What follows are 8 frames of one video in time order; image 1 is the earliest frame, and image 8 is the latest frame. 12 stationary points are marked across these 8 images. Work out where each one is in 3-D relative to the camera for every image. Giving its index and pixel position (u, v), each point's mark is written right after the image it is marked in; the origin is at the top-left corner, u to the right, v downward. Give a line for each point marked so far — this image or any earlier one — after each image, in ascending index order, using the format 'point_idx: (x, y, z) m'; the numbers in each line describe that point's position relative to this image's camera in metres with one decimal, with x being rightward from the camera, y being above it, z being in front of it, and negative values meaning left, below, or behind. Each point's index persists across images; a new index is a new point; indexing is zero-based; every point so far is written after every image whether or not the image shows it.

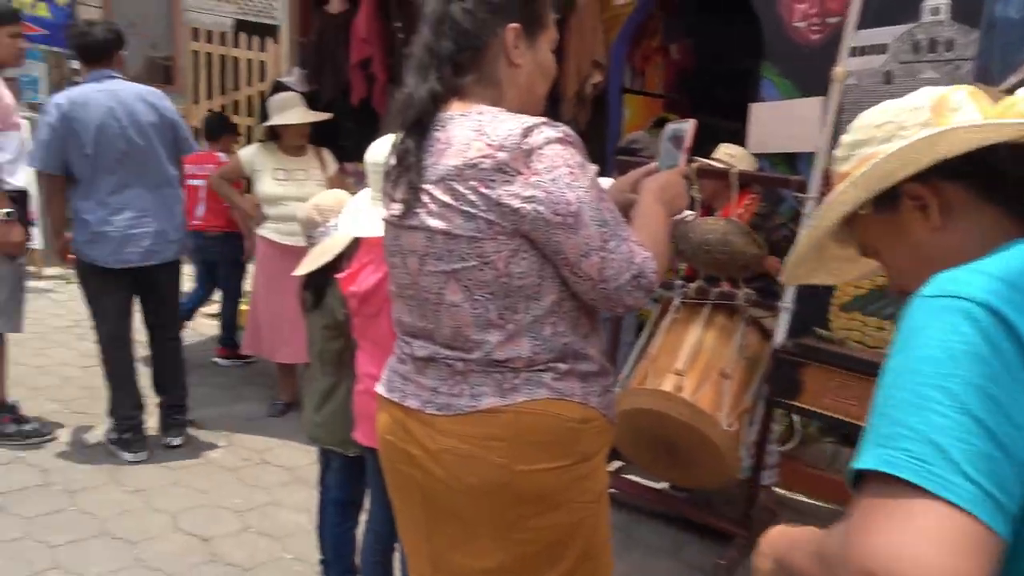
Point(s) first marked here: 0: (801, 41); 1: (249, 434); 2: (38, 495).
0: (+1.5, +1.3, +4.0) m
1: (-1.4, -0.8, +4.1) m
2: (-2.0, -0.9, +3.2) m
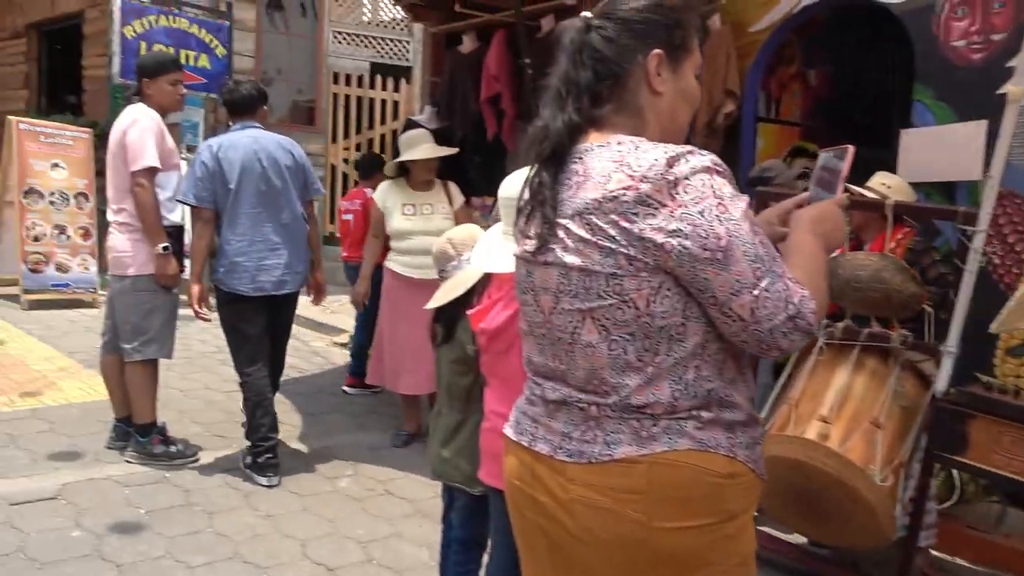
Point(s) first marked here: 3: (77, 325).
0: (+2.2, +1.1, +3.6) m
1: (-0.8, -1.0, +4.1) m
2: (-1.5, -1.0, +3.3) m
3: (-3.8, -0.3, +6.6) m
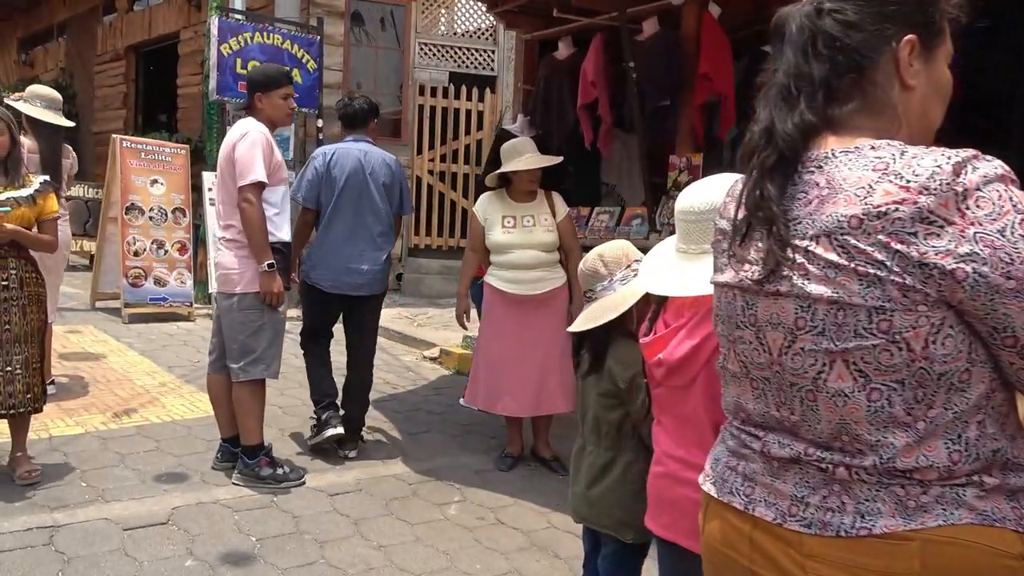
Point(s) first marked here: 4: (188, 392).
0: (+2.7, +1.0, +3.2) m
1: (-0.2, -1.0, +3.9) m
2: (-0.9, -1.1, +3.2) m
3: (-3.0, -0.4, +6.6) m
4: (-2.2, -0.7, +5.0) m
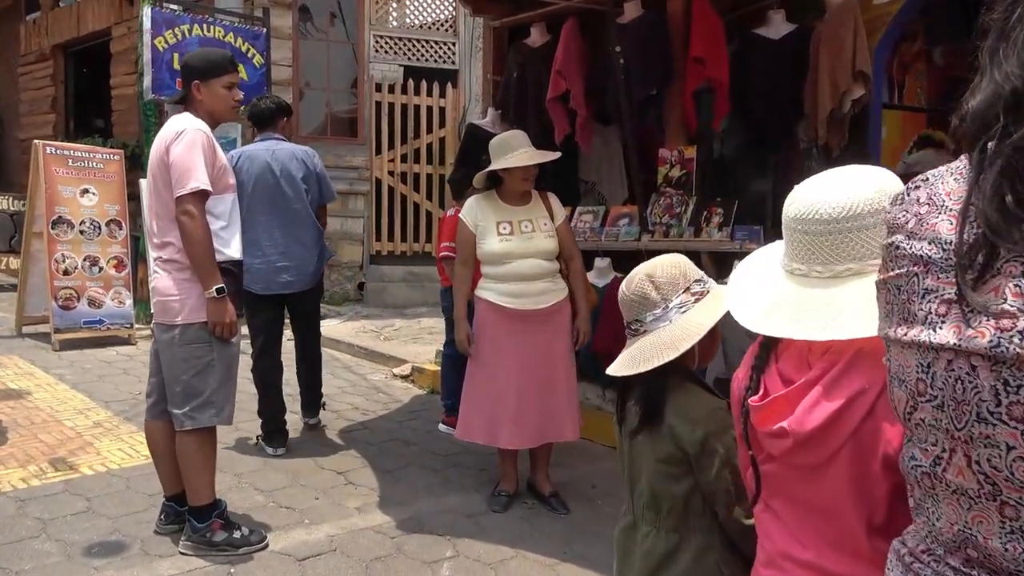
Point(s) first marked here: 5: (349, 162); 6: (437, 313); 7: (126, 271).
0: (+2.7, +1.0, +2.8) m
1: (-0.2, -1.1, +3.4) m
2: (-0.9, -1.2, +2.6) m
3: (-3.1, -0.6, +5.9) m
4: (-2.2, -0.8, +4.4) m
5: (-1.9, +1.5, +8.8) m
6: (-0.9, -0.3, +8.6) m
7: (-3.4, +0.2, +6.7) m
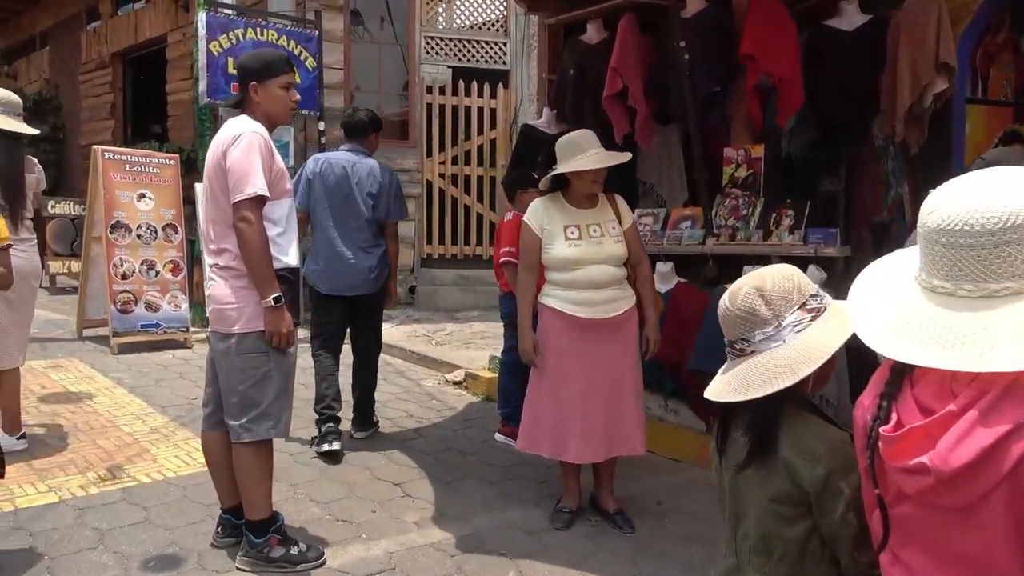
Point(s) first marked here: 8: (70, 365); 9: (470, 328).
0: (+2.9, +1.0, +2.5) m
1: (+0.1, -1.2, +3.2) m
2: (-0.7, -1.2, +2.5) m
3: (-2.7, -0.7, +5.9) m
4: (-1.9, -0.9, +4.4) m
5: (-1.3, +1.4, +8.7) m
6: (-0.3, -0.3, +8.5) m
7: (-3.0, +0.1, +6.7) m
8: (-3.5, -0.6, +5.9) m
9: (-0.4, -0.4, +7.8) m
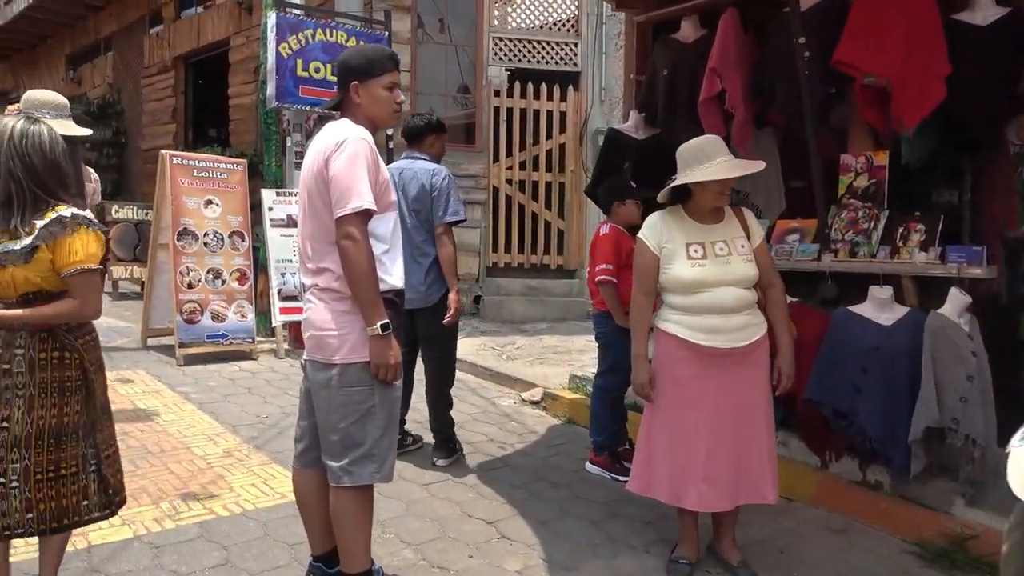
0: (+3.3, +0.9, +2.0) m
1: (+0.6, -1.3, +2.9) m
2: (-0.2, -1.3, +2.2) m
3: (-2.1, -0.7, +5.7) m
4: (-1.4, -1.0, +4.1) m
5: (-0.5, +1.3, +8.4) m
6: (+0.5, -0.5, +8.1) m
7: (-2.3, 0.0, +6.5) m
8: (-2.9, -0.7, +5.7) m
9: (+0.3, -0.5, +7.4) m
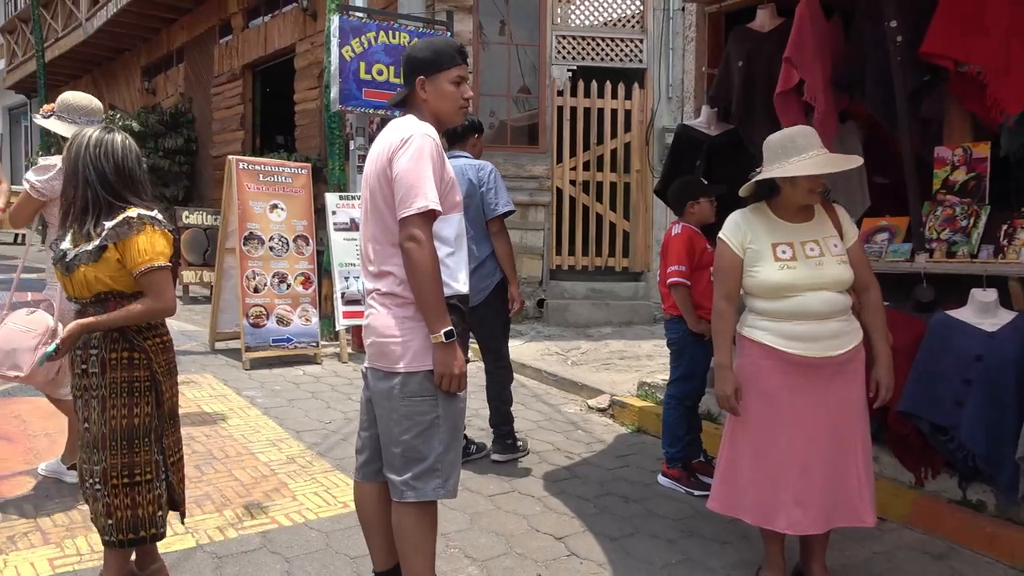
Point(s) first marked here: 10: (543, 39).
0: (+3.5, +0.9, +1.5) m
1: (+0.8, -1.3, +2.6) m
2: (0.0, -1.3, +2.0) m
3: (-1.6, -0.8, +5.7) m
4: (-1.0, -1.0, +4.0) m
5: (+0.2, +1.3, +8.3) m
6: (+1.2, -0.5, +7.9) m
7: (-1.7, 0.0, +6.5) m
8: (-2.4, -0.7, +5.8) m
9: (+0.9, -0.6, +7.2) m
10: (+0.3, +2.8, +8.3) m
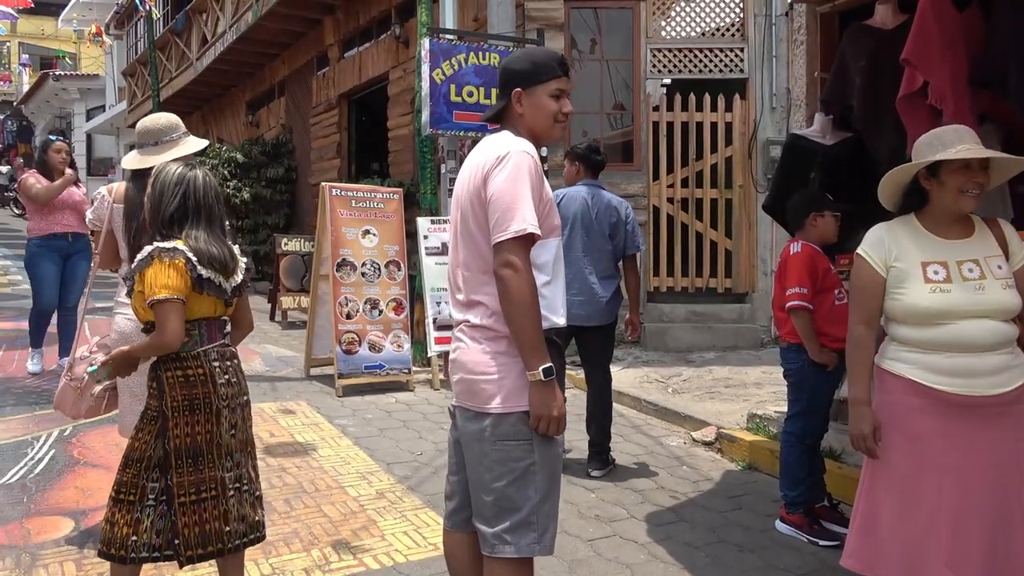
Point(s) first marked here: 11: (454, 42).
0: (+3.7, +0.8, +0.9) m
1: (+1.1, -1.4, +2.2) m
2: (+0.2, -1.4, +1.7) m
3: (-0.9, -1.0, +5.6) m
4: (-0.5, -1.1, +3.8) m
5: (+1.2, +1.0, +8.0) m
6: (+2.1, -0.7, +7.4) m
7: (-0.9, -0.2, +6.4) m
8: (-1.6, -0.9, +5.8) m
9: (+1.8, -0.8, +6.8) m
10: (+1.3, +2.5, +8.1) m
11: (-0.5, +2.1, +6.6) m
